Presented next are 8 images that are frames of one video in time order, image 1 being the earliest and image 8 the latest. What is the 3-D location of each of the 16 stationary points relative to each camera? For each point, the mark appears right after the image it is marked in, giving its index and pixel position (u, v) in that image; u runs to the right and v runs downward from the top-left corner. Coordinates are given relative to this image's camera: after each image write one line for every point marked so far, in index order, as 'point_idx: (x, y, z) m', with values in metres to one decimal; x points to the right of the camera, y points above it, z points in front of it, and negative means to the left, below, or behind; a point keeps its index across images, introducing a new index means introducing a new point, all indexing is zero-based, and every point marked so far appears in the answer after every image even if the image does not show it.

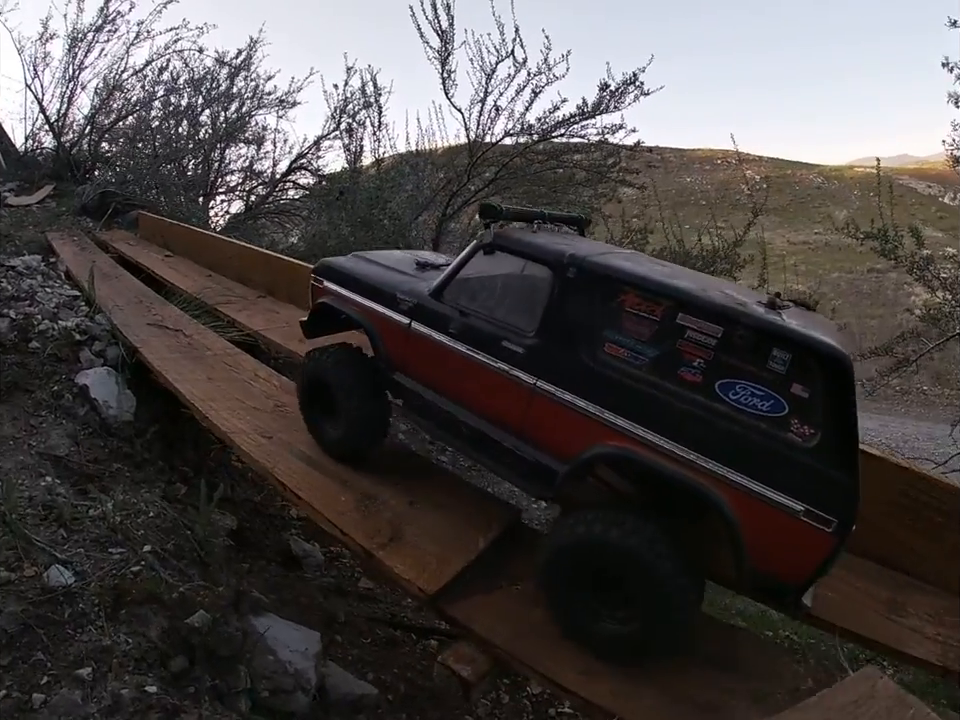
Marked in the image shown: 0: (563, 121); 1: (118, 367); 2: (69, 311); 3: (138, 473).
0: (+1.0, +3.1, +8.0) m
1: (-2.4, -0.1, +4.1) m
2: (-3.0, +0.3, +4.4) m
3: (-2.0, -0.6, +3.6) m
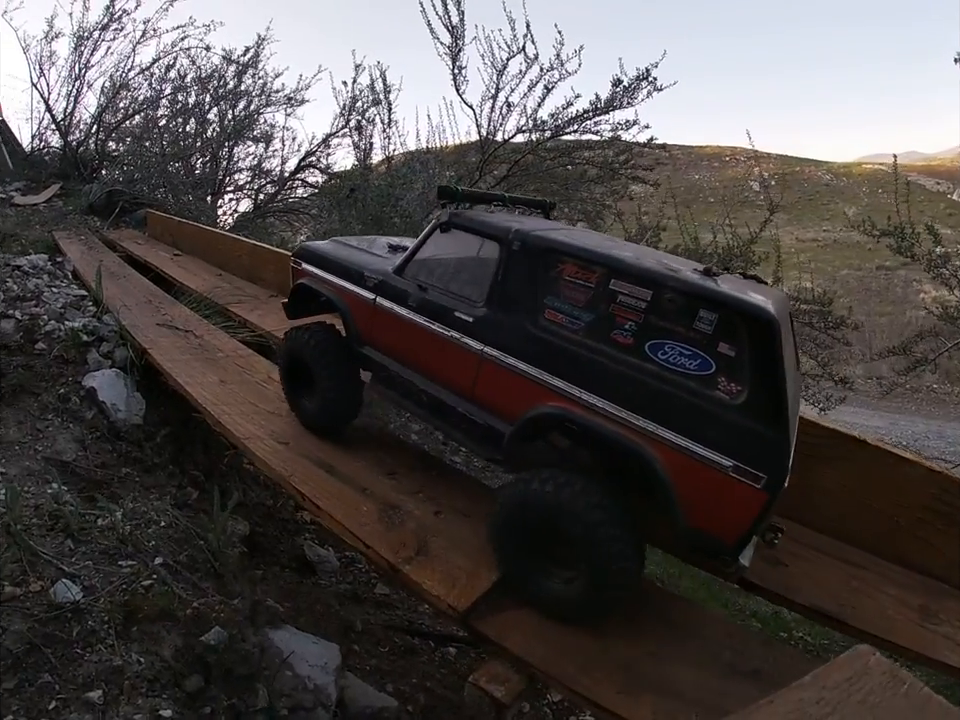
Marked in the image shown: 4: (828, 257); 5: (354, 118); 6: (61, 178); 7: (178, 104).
0: (+1.2, +3.1, +7.8) m
1: (-2.3, -0.1, +3.9) m
2: (-2.9, +0.3, +4.3) m
3: (-1.9, -0.7, +3.4) m
4: (+10.8, +3.3, +18.9) m
5: (-1.9, +3.8, +9.6) m
6: (-6.2, +2.7, +8.9) m
7: (-4.4, +3.8, +8.9) m
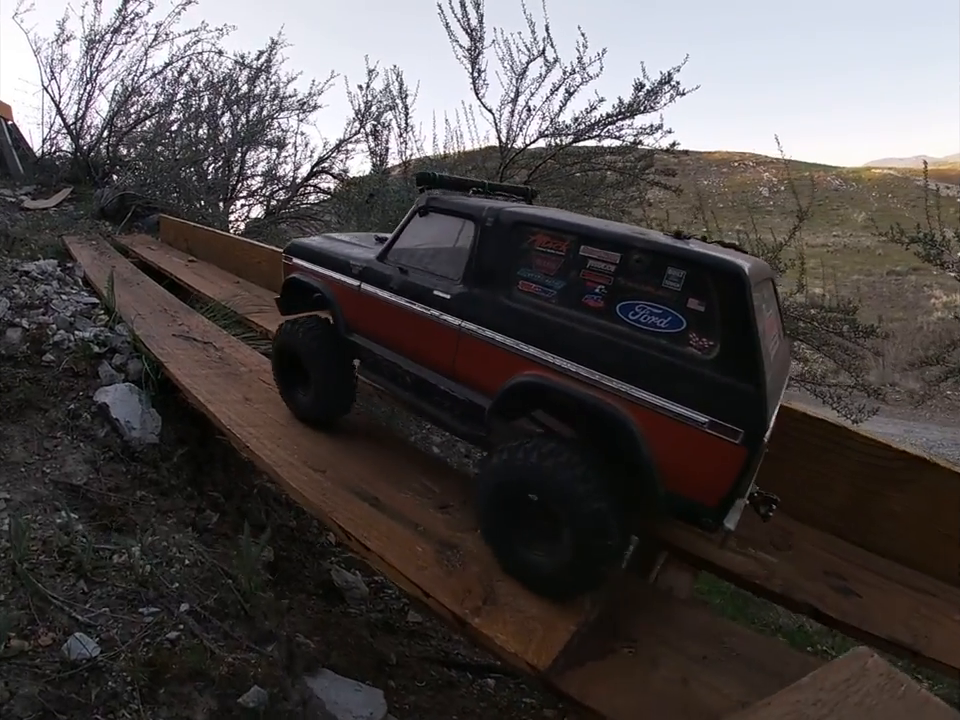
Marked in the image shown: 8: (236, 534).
0: (+1.5, +3.0, +7.5) m
1: (-2.0, -0.1, +3.6) m
2: (-2.6, +0.2, +4.0) m
3: (-1.6, -0.7, +3.1) m
4: (+11.2, +3.0, +18.5) m
5: (-1.6, +3.6, +9.3) m
6: (-5.9, +2.6, +8.7) m
7: (-4.1, +3.6, +8.6) m
8: (-1.2, -0.9, +3.2) m
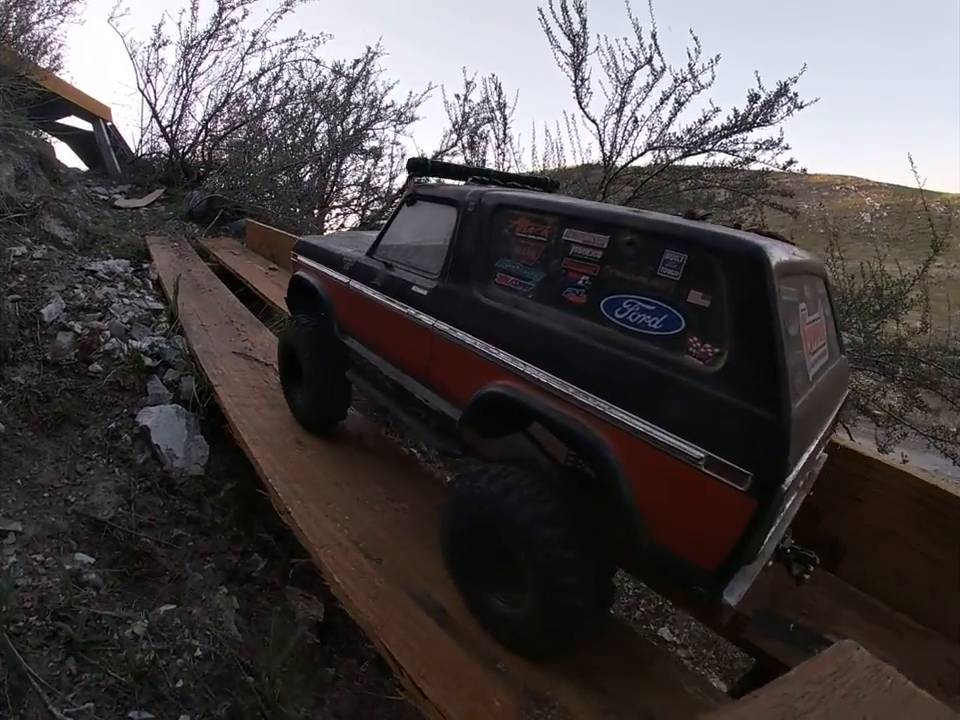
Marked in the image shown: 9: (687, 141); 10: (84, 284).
0: (+2.7, +2.6, +6.7) m
1: (-1.5, -0.2, +3.2) m
2: (-2.0, +0.2, +3.7) m
3: (-1.2, -0.8, +2.6) m
4: (+13.7, +1.5, +16.3) m
5: (-0.1, +3.3, +8.9) m
6: (-4.5, +2.6, +8.8) m
7: (-2.7, +3.5, +8.6) m
8: (-0.9, -1.0, +2.7) m
9: (+2.4, +2.5, +6.9) m
10: (-2.5, +0.5, +3.9) m
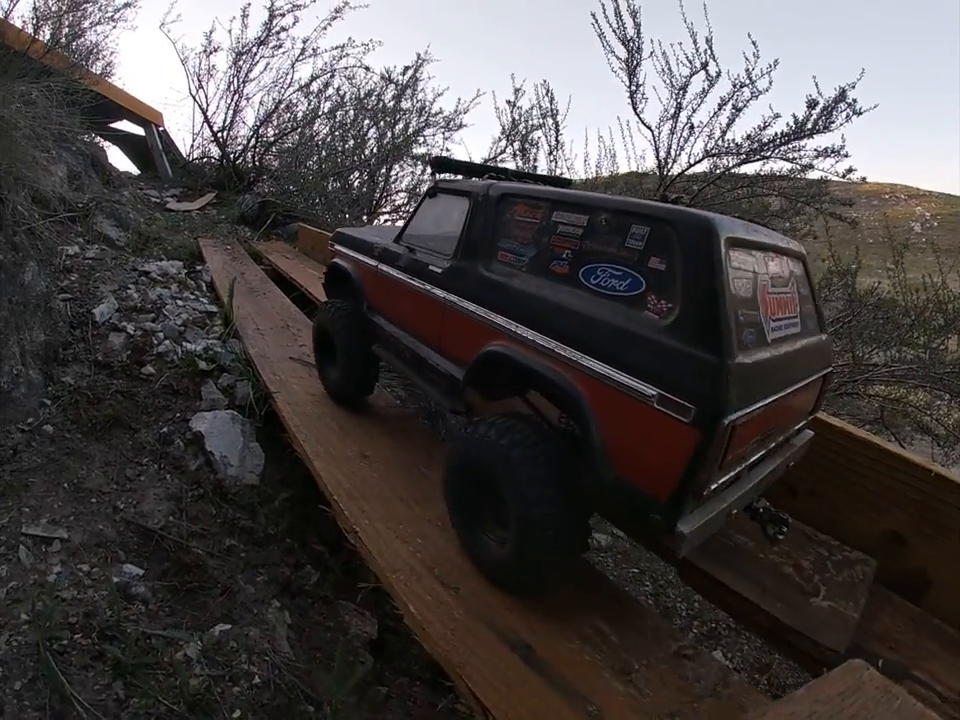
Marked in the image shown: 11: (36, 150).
0: (+3.2, +2.4, +6.4) m
1: (-1.2, -0.2, +3.1) m
2: (-1.7, +0.2, +3.6) m
3: (-0.9, -0.8, +2.5) m
4: (+14.6, +1.0, +15.5) m
5: (+0.5, +3.2, +8.7) m
6: (-3.9, +2.5, +8.9) m
7: (-2.1, +3.4, +8.5) m
8: (-0.6, -1.0, +2.5) m
9: (+2.9, +2.4, +6.6) m
10: (-2.2, +0.5, +3.8) m
11: (-3.3, +1.5, +4.4) m
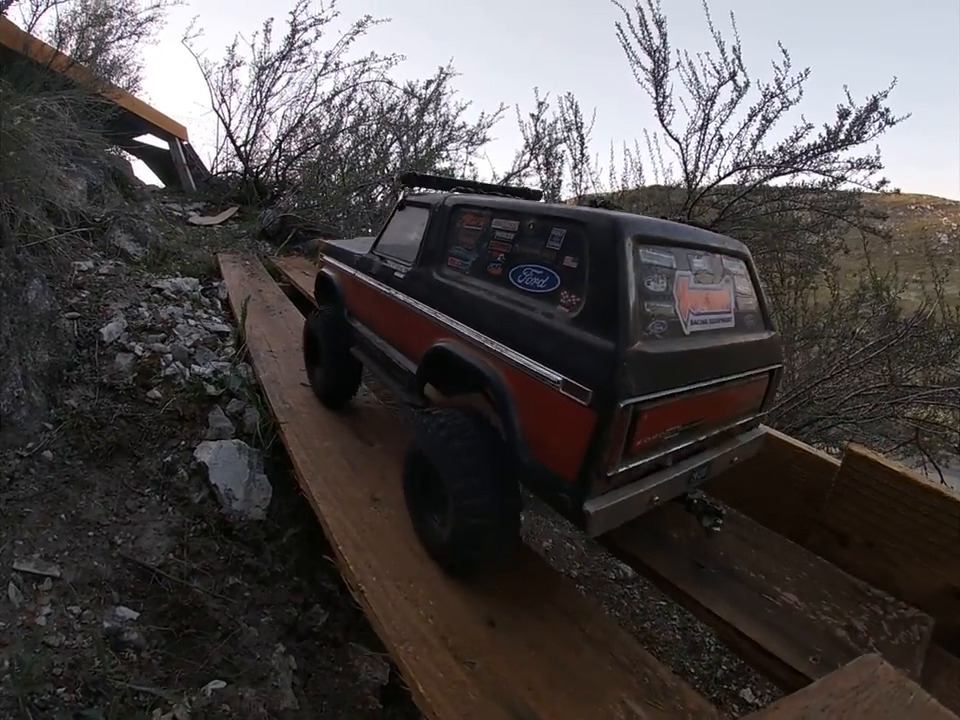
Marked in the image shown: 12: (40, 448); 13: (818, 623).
0: (+3.4, +2.2, +6.2) m
1: (-1.1, -0.4, +2.9) m
2: (-1.6, +0.1, +3.4) m
3: (-0.9, -0.9, +2.3) m
4: (+15.1, +0.5, +14.9) m
5: (+0.8, +2.9, +8.6) m
6: (-3.6, +2.3, +8.9) m
7: (-1.7, +3.2, +8.5) m
8: (-0.5, -1.1, +2.3) m
9: (+3.1, +2.1, +6.4) m
10: (-2.0, +0.4, +3.7) m
11: (-3.1, +1.4, +4.4) m
12: (-1.8, -0.4, +2.5) m
13: (+1.1, -0.8, +1.9) m
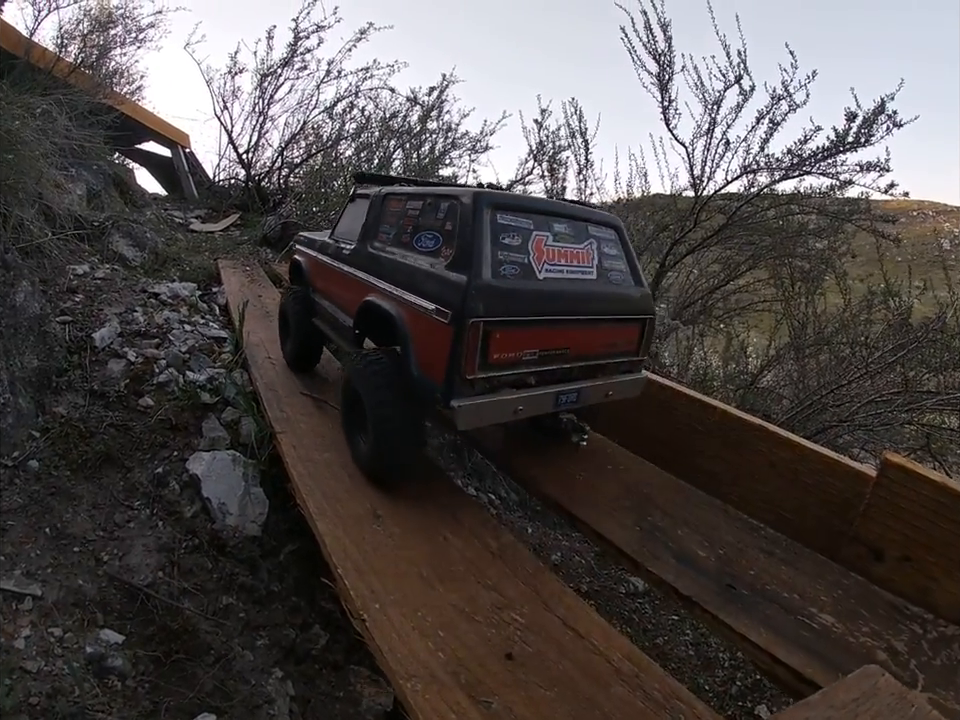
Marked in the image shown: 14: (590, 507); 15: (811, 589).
0: (+3.5, +2.1, +6.1) m
1: (-1.1, -0.4, +2.8) m
2: (-1.5, 0.0, +3.3) m
3: (-0.8, -1.0, +2.2) m
4: (+15.2, +0.2, +14.7) m
5: (+0.9, +2.8, +8.5) m
6: (-3.5, +2.2, +8.8) m
7: (-1.7, +3.1, +8.4) m
8: (-0.5, -1.1, +2.2) m
9: (+3.2, +2.0, +6.3) m
10: (-2.0, +0.3, +3.6) m
11: (-3.1, +1.4, +4.3) m
12: (-1.8, -0.4, +2.4) m
13: (+1.1, -0.9, +1.8) m
14: (+0.4, -0.6, +2.4) m
15: (+1.1, -0.8, +2.0) m
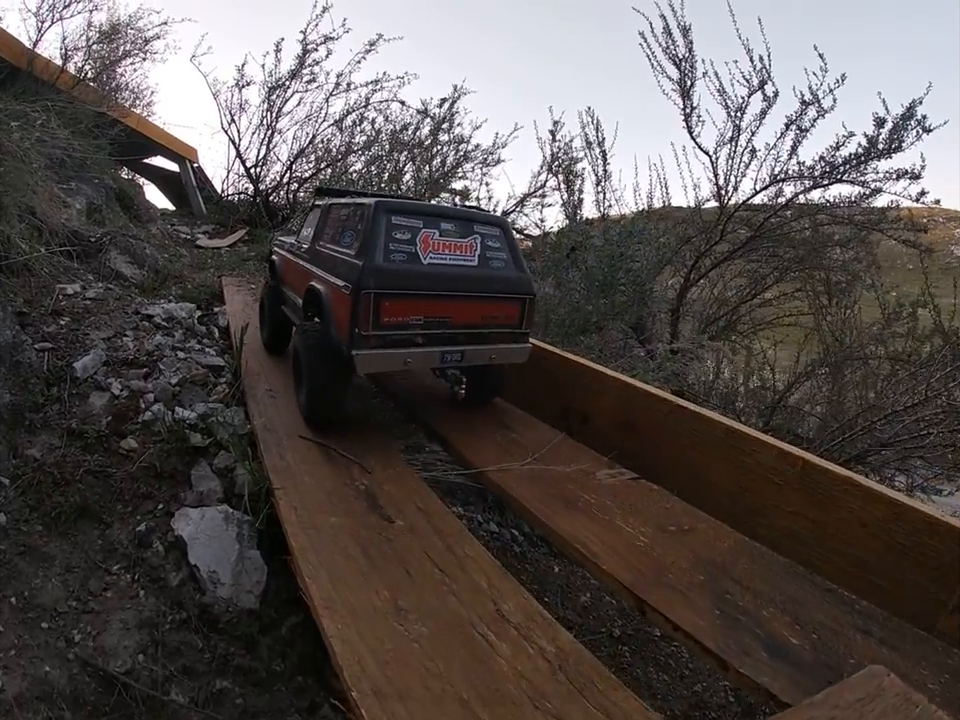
0: (+3.6, +1.9, +5.7) m
1: (-0.9, -0.5, +2.5) m
2: (-1.4, -0.1, +3.0) m
3: (-0.7, -1.1, +1.8) m
4: (+15.5, -0.2, +14.1) m
5: (+1.1, +2.6, +8.2) m
6: (-3.3, +1.9, +8.5) m
7: (-1.5, +2.8, +8.2) m
8: (-0.4, -1.3, +1.8) m
9: (+3.4, +1.8, +5.9) m
10: (-1.9, +0.2, +3.3) m
11: (-2.9, +1.2, +4.0) m
12: (-1.7, -0.5, +2.0) m
13: (+1.2, -1.0, +1.4) m
14: (+0.6, -0.7, +2.0) m
15: (+1.2, -0.9, +1.6) m
